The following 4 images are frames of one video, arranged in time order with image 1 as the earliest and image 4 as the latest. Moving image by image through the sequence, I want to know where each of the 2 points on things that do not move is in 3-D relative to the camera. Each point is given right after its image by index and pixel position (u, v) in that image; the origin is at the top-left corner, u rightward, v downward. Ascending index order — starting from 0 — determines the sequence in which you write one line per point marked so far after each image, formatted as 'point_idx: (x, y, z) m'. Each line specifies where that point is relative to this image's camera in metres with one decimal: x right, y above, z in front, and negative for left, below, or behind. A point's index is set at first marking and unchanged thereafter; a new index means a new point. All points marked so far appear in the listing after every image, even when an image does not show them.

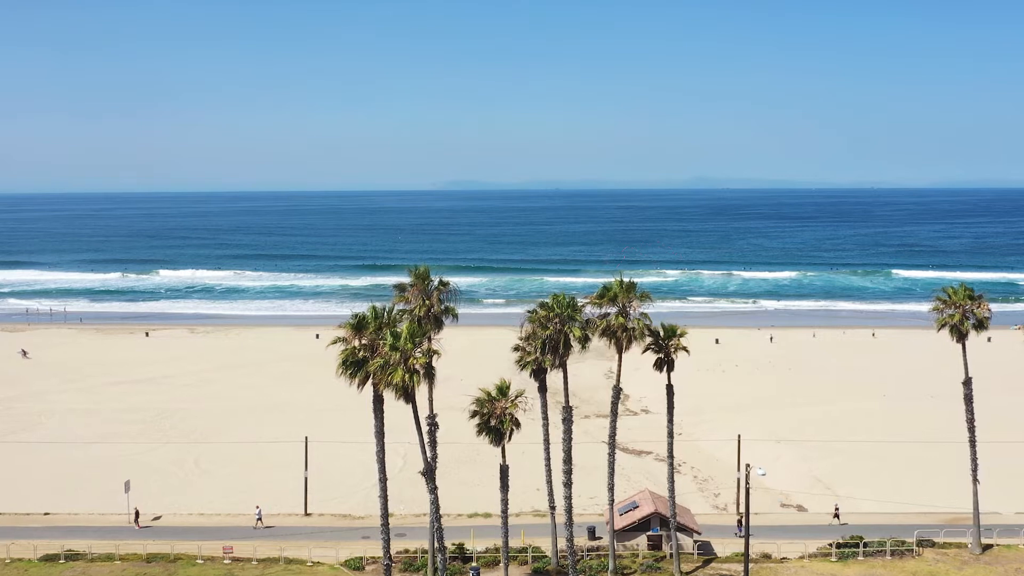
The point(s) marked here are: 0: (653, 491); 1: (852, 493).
0: (+4.0, -5.7, +19.5) m
1: (+9.8, -6.0, +19.8) m
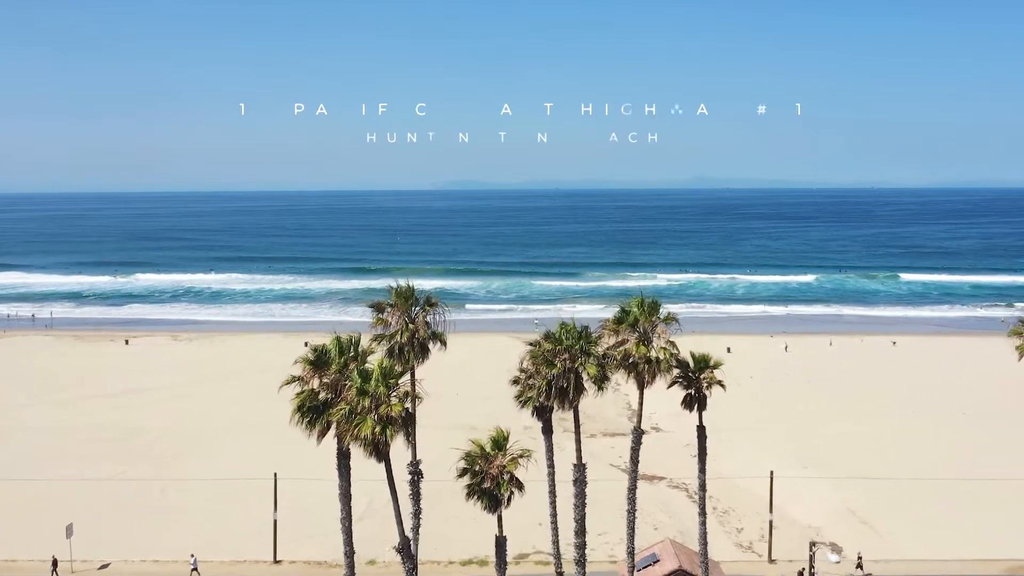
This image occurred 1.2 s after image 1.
0: (+4.0, -6.0, +17.5) m
1: (+9.8, -6.3, +17.9) m
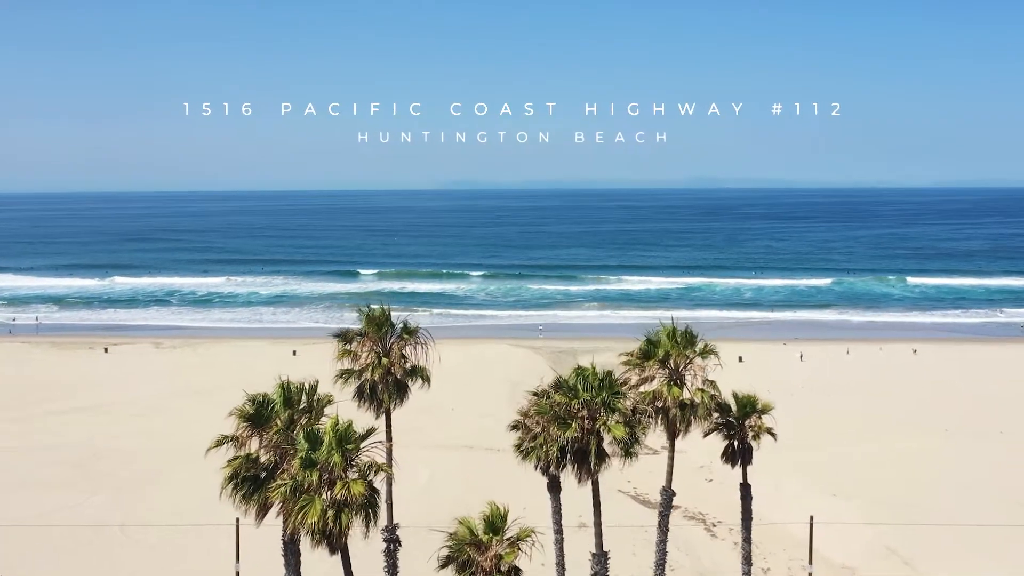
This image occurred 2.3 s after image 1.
0: (+4.0, -6.3, +15.7) m
1: (+9.8, -6.5, +16.1) m
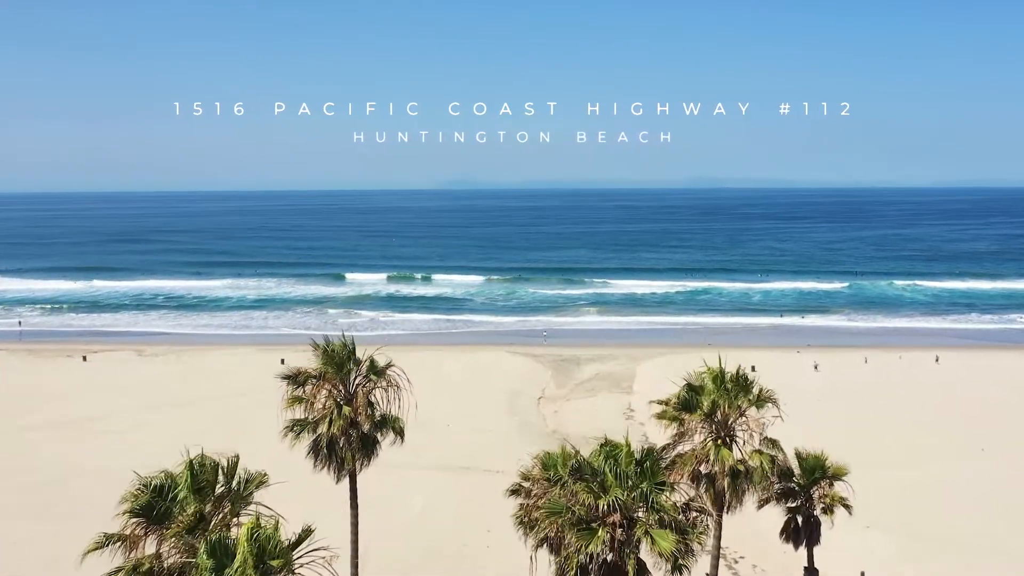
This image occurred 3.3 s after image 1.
0: (+4.0, -6.5, +14.0) m
1: (+9.8, -6.8, +14.4) m
